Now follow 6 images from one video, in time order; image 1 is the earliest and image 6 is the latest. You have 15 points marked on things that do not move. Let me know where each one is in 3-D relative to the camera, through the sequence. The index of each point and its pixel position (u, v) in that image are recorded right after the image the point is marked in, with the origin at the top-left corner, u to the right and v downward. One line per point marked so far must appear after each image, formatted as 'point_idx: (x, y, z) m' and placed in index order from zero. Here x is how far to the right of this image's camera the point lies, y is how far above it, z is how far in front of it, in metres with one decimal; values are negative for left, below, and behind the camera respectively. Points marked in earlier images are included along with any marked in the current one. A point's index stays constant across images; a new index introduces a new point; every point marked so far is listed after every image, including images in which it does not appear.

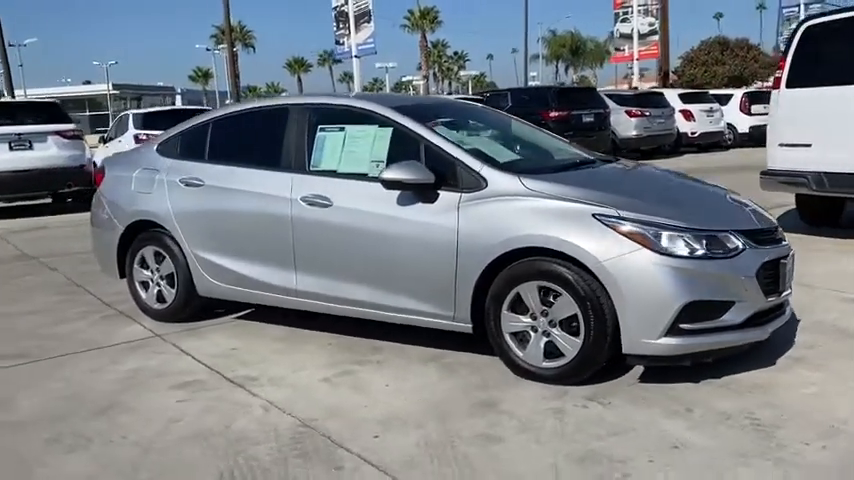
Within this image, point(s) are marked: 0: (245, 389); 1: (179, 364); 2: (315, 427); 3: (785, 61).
0: (-1.1, -0.9, +4.7) m
1: (-1.7, -0.9, +5.2) m
2: (-0.6, -1.0, +4.1) m
3: (+4.2, +2.1, +8.9) m
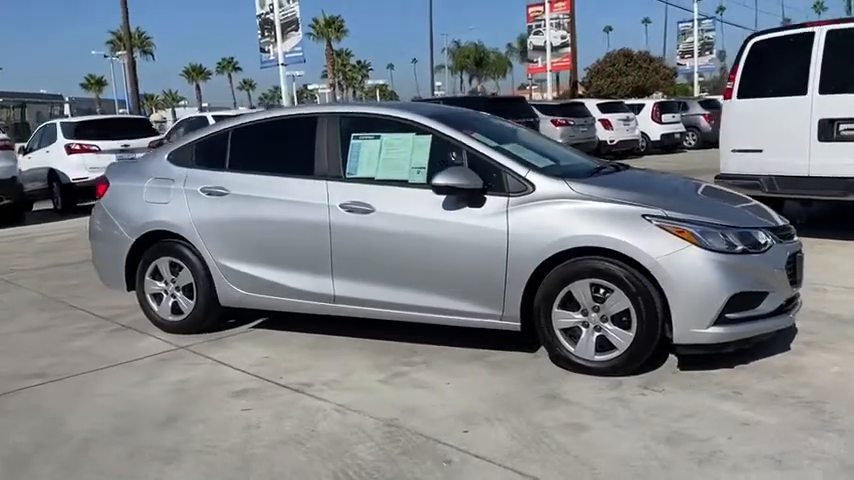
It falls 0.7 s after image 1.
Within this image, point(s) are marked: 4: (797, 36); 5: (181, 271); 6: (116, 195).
0: (-0.7, -1.0, +4.7) m
1: (-1.4, -0.9, +5.2) m
2: (-0.1, -1.0, +4.2) m
3: (+3.9, +2.1, +9.6) m
4: (+4.5, +2.5, +9.1) m
5: (-2.0, -0.2, +6.1) m
6: (-2.6, +0.4, +6.4) m
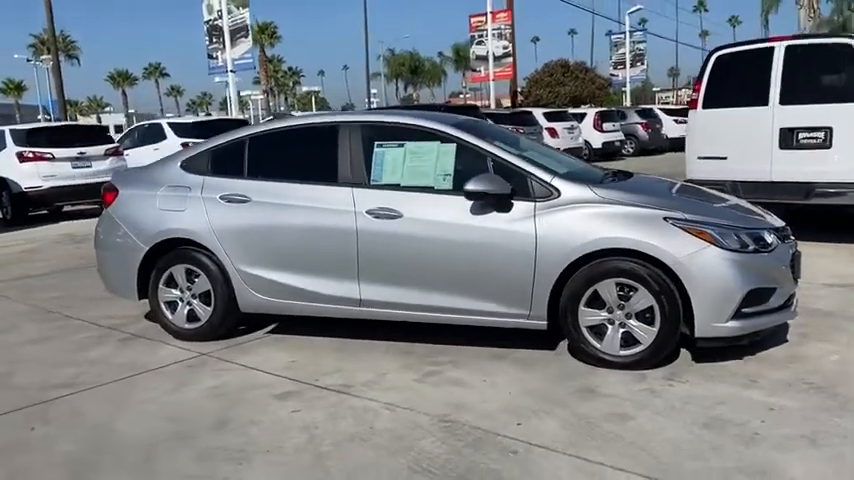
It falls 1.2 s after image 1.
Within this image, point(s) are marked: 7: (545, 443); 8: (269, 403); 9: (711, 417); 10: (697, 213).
0: (-0.5, -1.0, +4.9) m
1: (-1.2, -1.0, +5.3) m
2: (+0.2, -1.0, +4.4) m
3: (+3.7, +2.1, +10.2) m
4: (+4.3, +2.4, +9.7) m
5: (-1.9, -0.3, +6.2) m
6: (-2.5, +0.3, +6.4) m
7: (+0.6, -1.1, +4.0) m
8: (-1.0, -1.0, +4.8) m
9: (+1.6, -1.0, +4.3) m
10: (+1.8, +0.2, +5.1) m
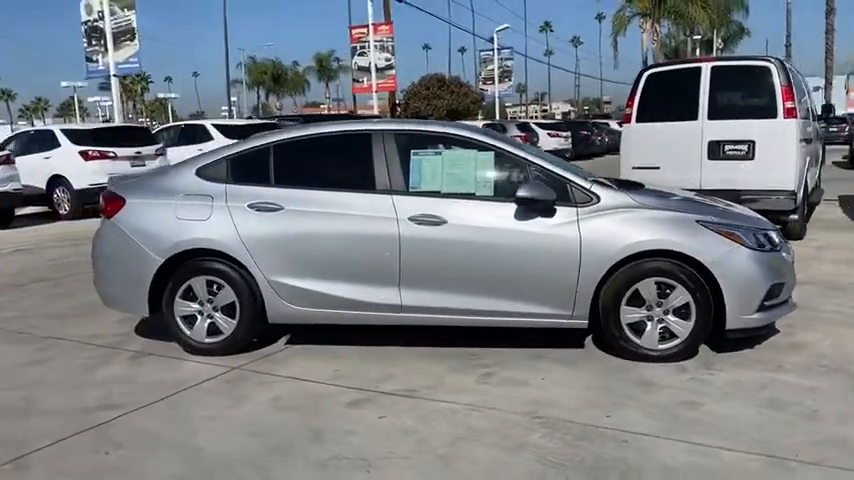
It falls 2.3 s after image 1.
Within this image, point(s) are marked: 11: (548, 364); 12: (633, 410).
0: (0.0, -1.0, +4.9) m
1: (-0.8, -1.0, +5.2) m
2: (+0.7, -1.1, +4.6) m
3: (+3.0, +2.0, +11.0) m
4: (+3.7, +2.4, +10.7) m
5: (-1.6, -0.4, +5.9) m
6: (-2.3, +0.2, +6.0) m
7: (+1.3, -1.1, +4.3) m
8: (-0.5, -1.1, +4.7) m
9: (+2.2, -1.0, +4.8) m
10: (+2.2, +0.2, +5.6) m
11: (+0.9, -0.9, +5.6) m
12: (+1.3, -1.1, +4.7) m
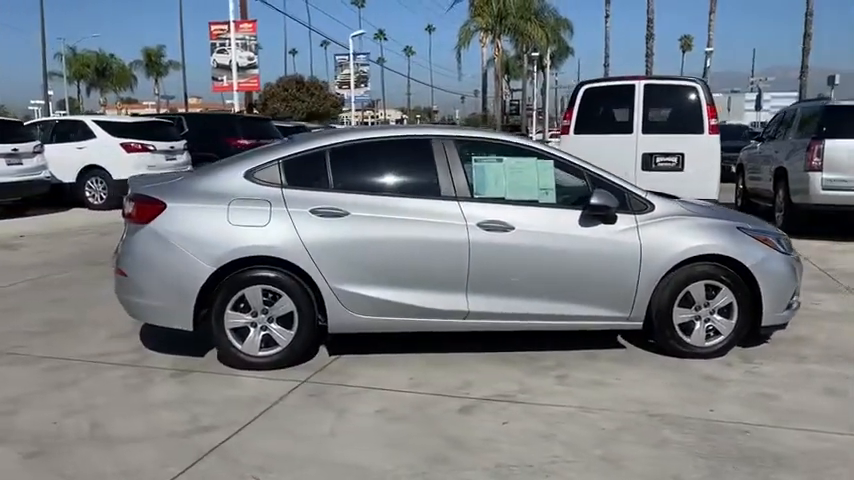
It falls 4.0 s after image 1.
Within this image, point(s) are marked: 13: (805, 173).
0: (+0.7, -1.1, +5.0) m
1: (-0.1, -1.1, +5.1) m
2: (+1.5, -1.1, +4.8) m
3: (+2.2, +2.0, +11.6) m
4: (+2.9, +2.3, +11.5) m
5: (-1.1, -0.4, +5.6) m
6: (-1.8, +0.2, +5.5) m
7: (+2.1, -1.1, +4.7) m
8: (+0.2, -1.1, +4.7) m
9: (+2.8, -1.1, +5.4) m
10: (+2.7, +0.1, +6.2) m
11: (+1.4, -1.0, +5.9) m
12: (+2.0, -1.1, +5.0) m
13: (+6.1, +1.1, +12.2) m
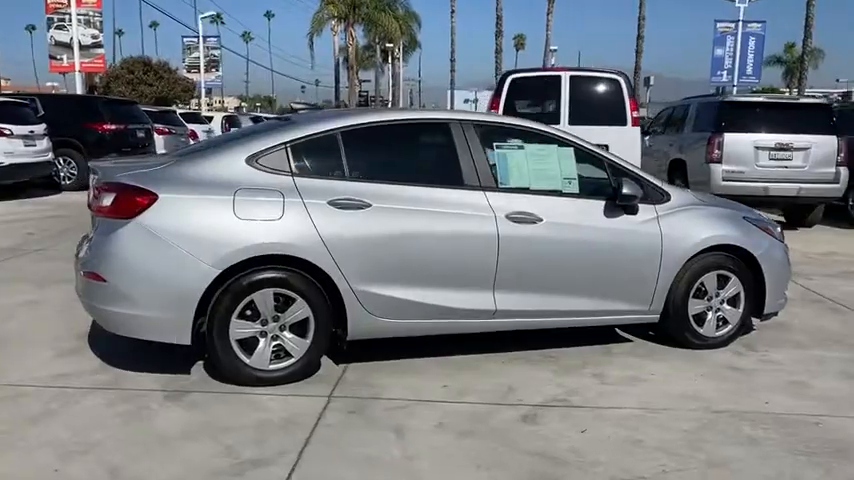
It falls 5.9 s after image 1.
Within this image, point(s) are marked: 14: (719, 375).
0: (+1.0, -1.0, +4.7) m
1: (+0.2, -1.0, +4.6) m
2: (+1.8, -1.0, +4.7) m
3: (+1.1, +2.1, +11.4) m
4: (+1.8, +2.5, +11.4) m
5: (-0.9, -0.4, +4.9) m
6: (-1.6, +0.2, +4.6) m
7: (+2.4, -1.1, +4.7) m
8: (+0.6, -1.1, +4.3) m
9: (+3.0, -1.0, +5.5) m
10: (+2.7, +0.2, +6.3) m
11: (+1.5, -0.9, +5.7) m
12: (+2.3, -1.0, +5.0) m
13: (+4.8, +1.3, +12.9) m
14: (+2.1, -1.0, +5.4) m
